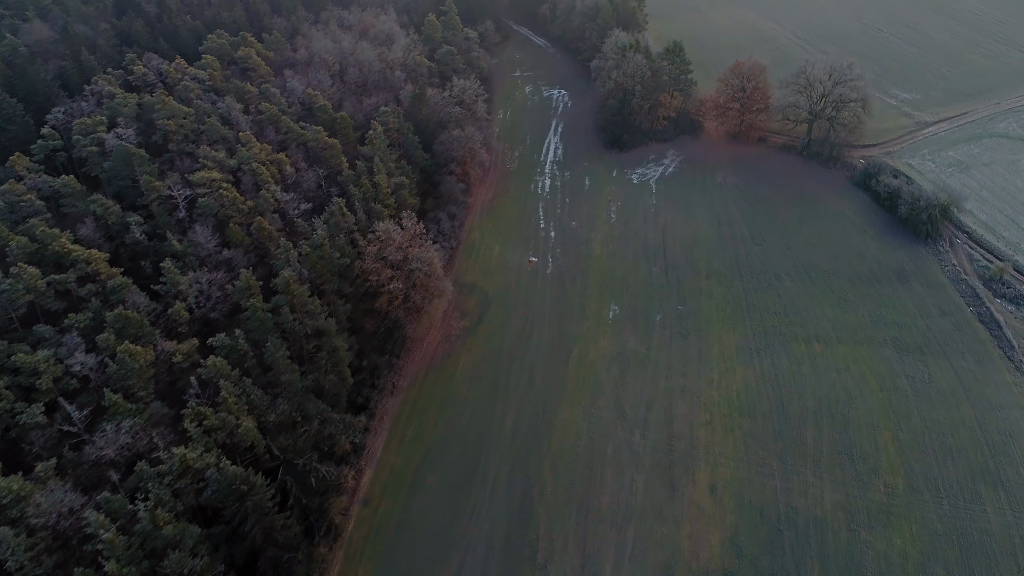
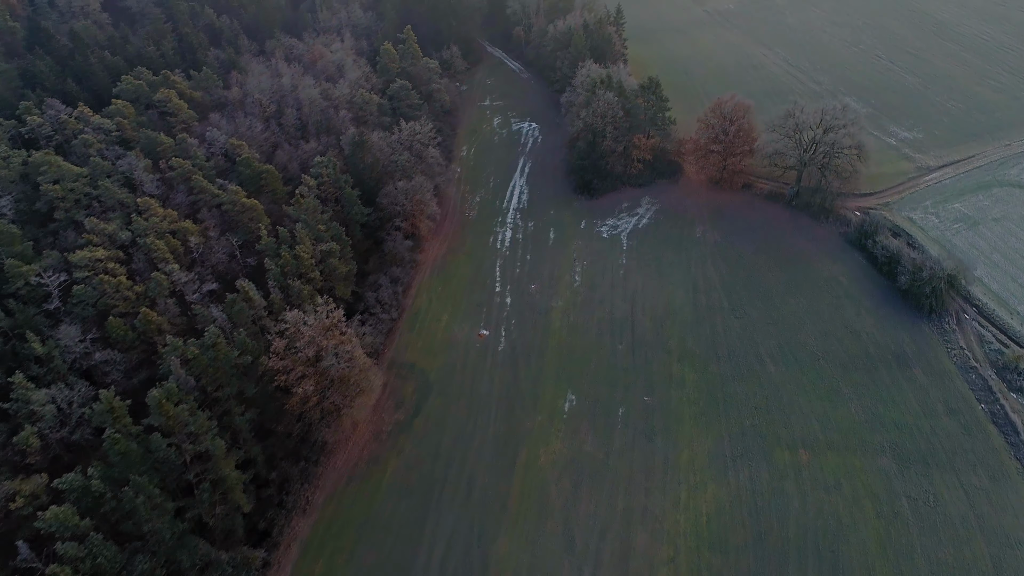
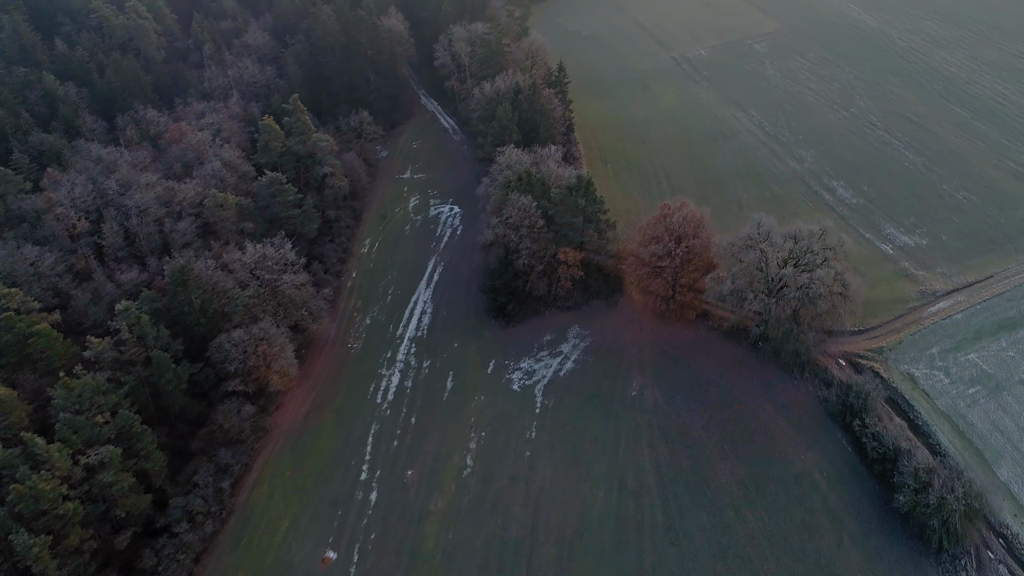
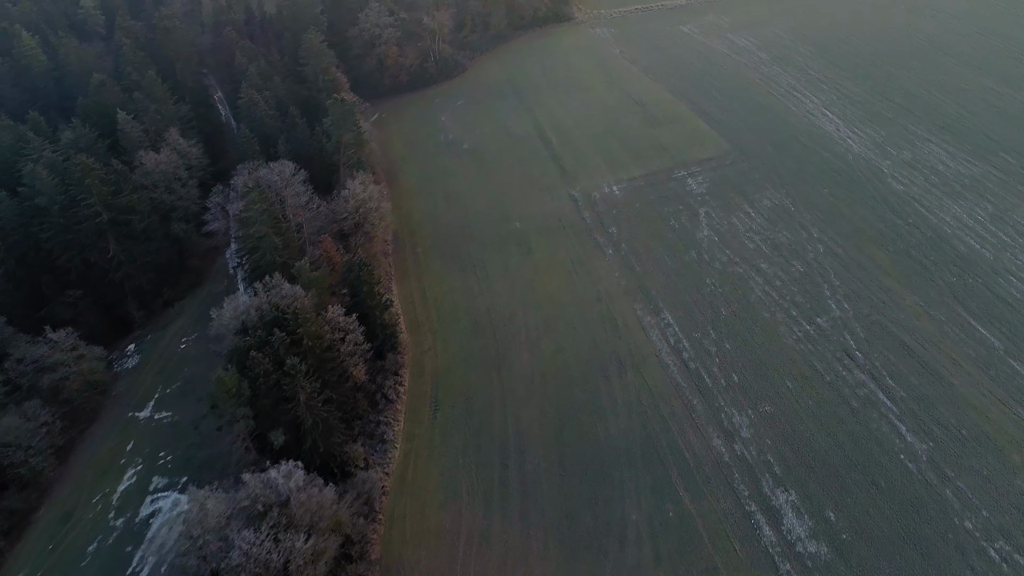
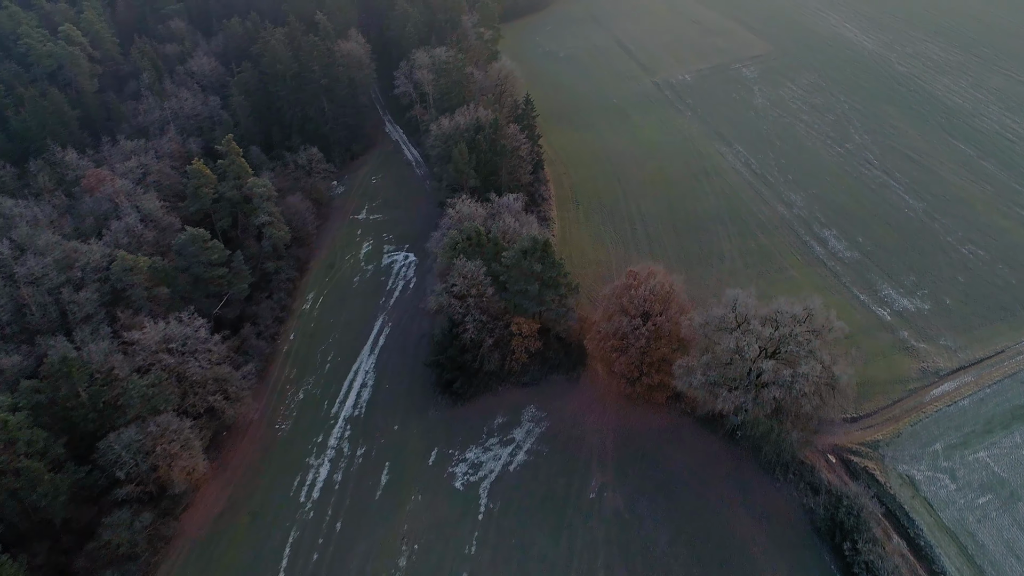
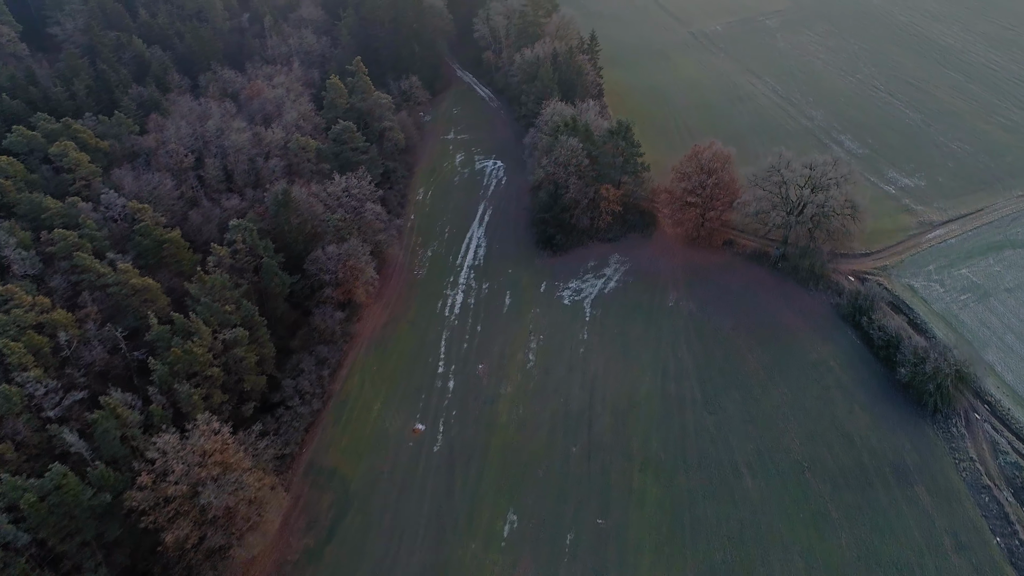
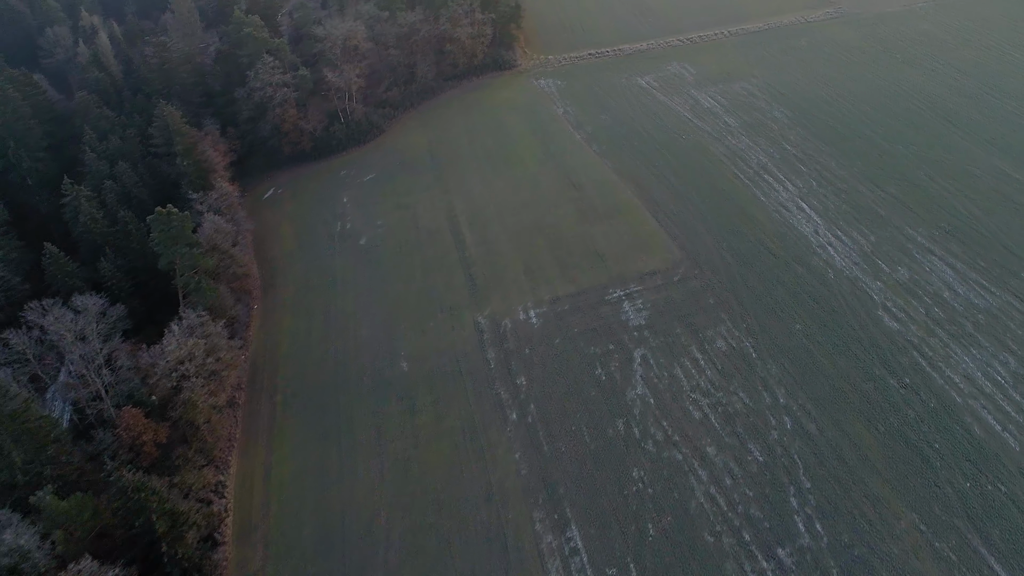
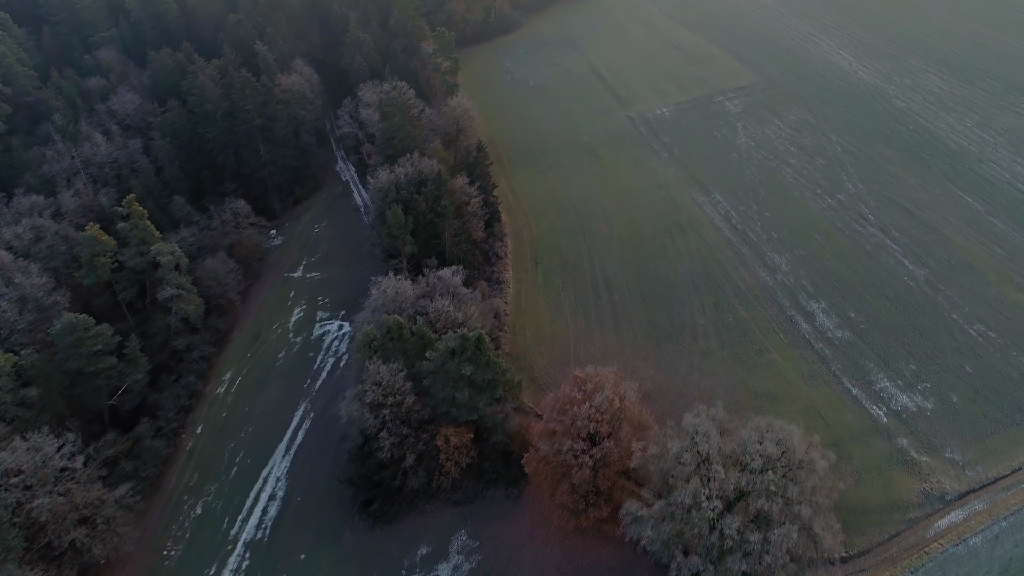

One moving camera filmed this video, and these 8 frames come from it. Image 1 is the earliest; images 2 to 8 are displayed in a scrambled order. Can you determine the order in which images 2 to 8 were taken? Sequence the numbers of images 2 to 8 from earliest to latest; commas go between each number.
2, 6, 3, 5, 8, 4, 7
